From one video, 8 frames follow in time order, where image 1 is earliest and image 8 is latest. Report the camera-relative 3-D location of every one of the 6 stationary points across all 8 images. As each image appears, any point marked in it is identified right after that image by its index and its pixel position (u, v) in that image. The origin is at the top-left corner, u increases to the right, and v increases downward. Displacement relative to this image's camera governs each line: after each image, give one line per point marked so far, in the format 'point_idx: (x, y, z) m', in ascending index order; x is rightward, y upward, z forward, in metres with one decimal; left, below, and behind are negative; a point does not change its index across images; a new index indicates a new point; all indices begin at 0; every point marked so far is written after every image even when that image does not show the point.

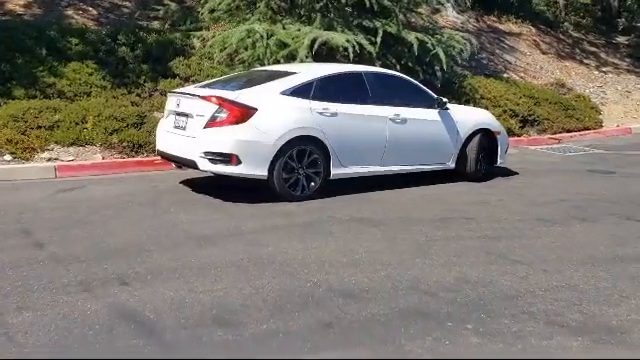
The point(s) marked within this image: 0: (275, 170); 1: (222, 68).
0: (-0.6, +0.1, +8.7) m
1: (-2.4, +2.6, +15.0) m
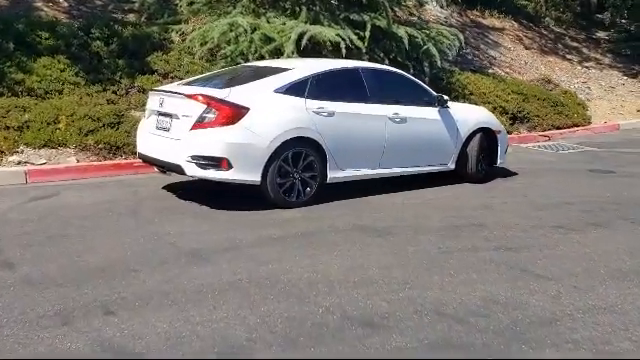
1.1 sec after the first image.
0: (-0.7, +0.1, +8.0) m
1: (-2.7, +2.6, +14.2) m
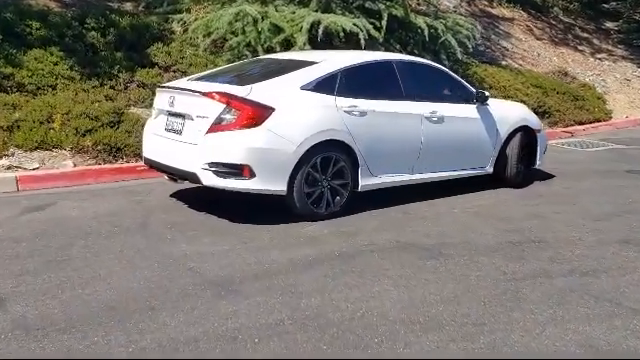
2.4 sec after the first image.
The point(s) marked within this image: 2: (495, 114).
0: (-0.3, 0.0, +7.0) m
1: (-2.4, +2.6, +13.2) m
2: (+2.5, +0.9, +9.0) m
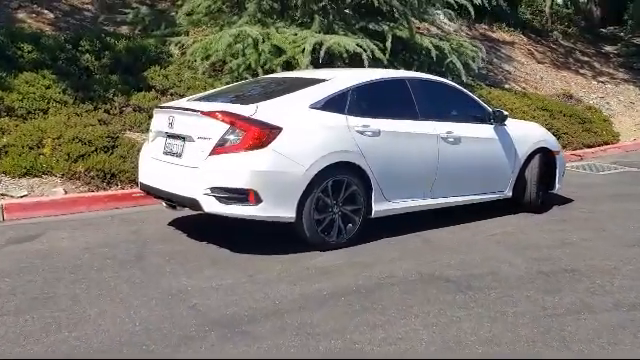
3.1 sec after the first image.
0: (-0.2, -0.3, +6.4) m
1: (-2.3, +2.0, +12.7) m
2: (+2.6, +0.6, +8.5) m
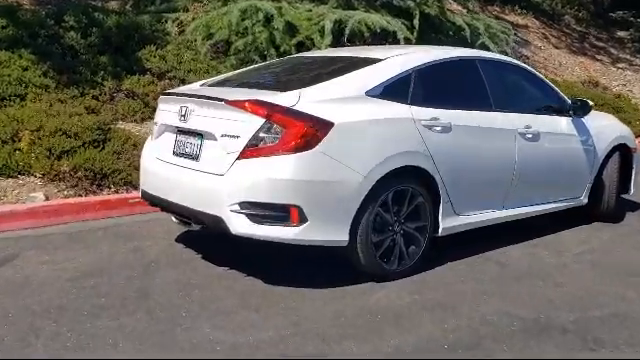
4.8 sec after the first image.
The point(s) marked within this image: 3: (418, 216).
0: (+0.3, -0.4, +4.9) m
1: (-2.0, +2.1, +11.1) m
2: (+3.0, +0.6, +7.0) m
3: (+0.8, -0.3, +5.3) m
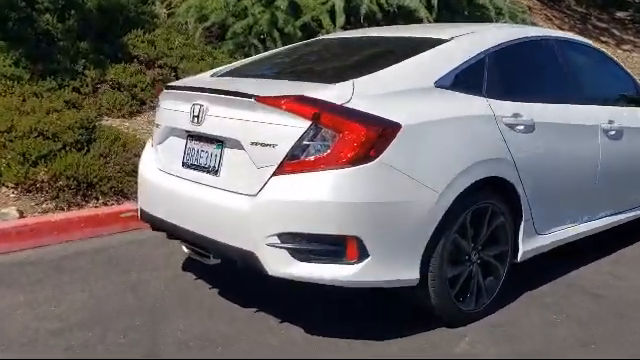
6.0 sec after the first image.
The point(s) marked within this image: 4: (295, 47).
0: (+0.7, -0.5, +3.8) m
1: (-1.8, +2.1, +9.8) m
2: (+3.3, +0.5, +5.9) m
3: (+1.2, -0.4, +4.2) m
4: (-0.2, +1.1, +5.3) m
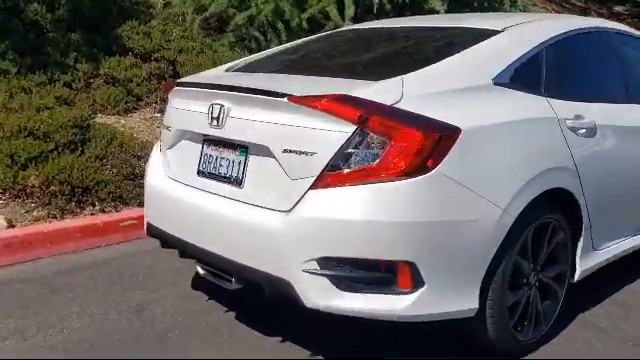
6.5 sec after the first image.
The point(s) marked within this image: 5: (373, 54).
0: (+0.9, -0.6, +3.3) m
1: (-1.7, +2.1, +9.2) m
2: (+3.5, +0.5, +5.5) m
3: (+1.4, -0.5, +3.7) m
4: (0.0, +1.1, +4.7) m
5: (+0.5, +0.8, +3.9) m
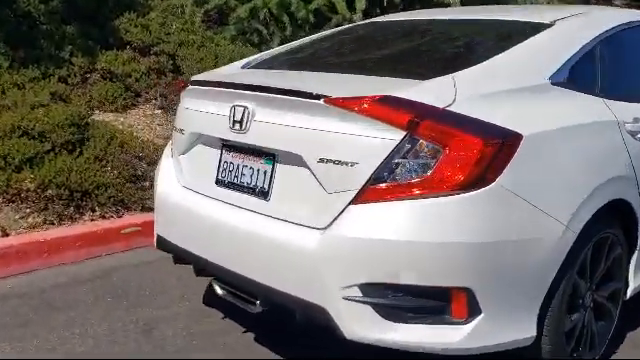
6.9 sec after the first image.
0: (+1.1, -0.6, +2.9) m
1: (-1.6, +2.1, +8.8) m
2: (+3.6, +0.5, +5.1) m
3: (+1.6, -0.5, +3.4) m
4: (+0.2, +1.0, +4.4) m
5: (+0.7, +0.8, +3.6) m
